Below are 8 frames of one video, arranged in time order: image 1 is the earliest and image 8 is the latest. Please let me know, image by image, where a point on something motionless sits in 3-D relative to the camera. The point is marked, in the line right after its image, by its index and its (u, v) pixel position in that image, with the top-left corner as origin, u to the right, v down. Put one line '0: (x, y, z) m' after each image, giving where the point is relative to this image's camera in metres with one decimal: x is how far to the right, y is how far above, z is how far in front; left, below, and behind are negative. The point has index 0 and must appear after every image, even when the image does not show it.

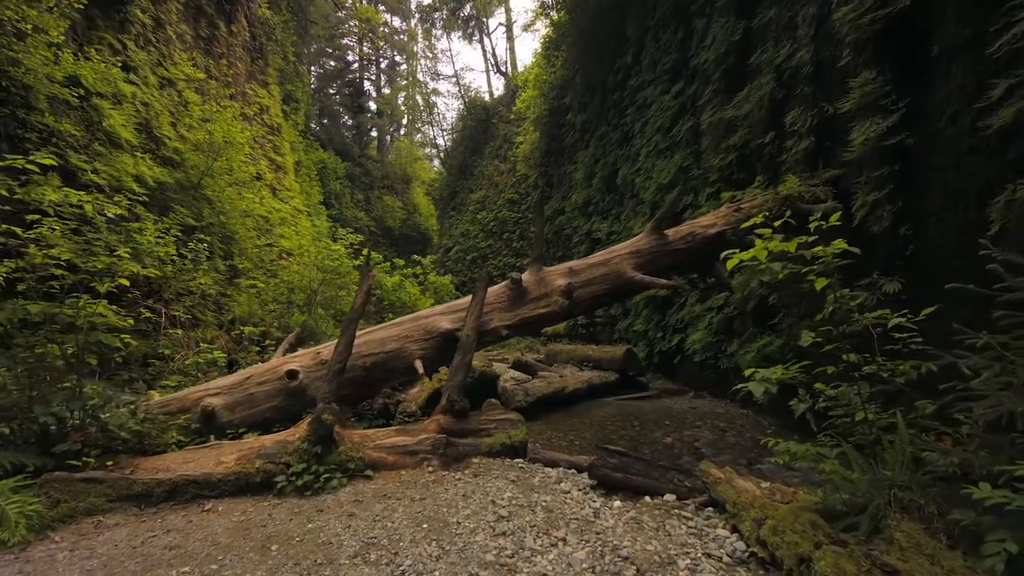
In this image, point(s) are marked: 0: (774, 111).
0: (+3.3, +2.2, +6.4) m
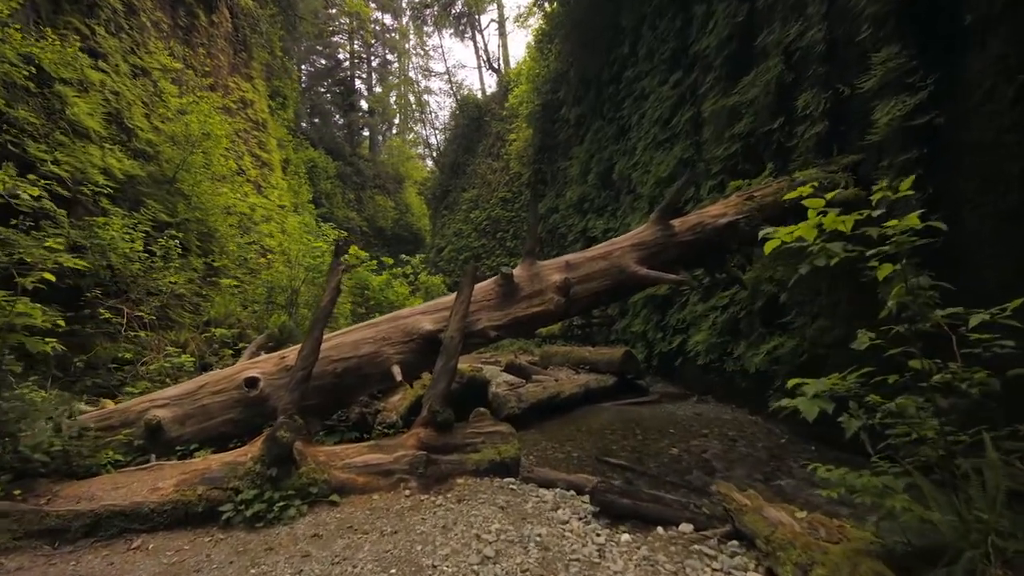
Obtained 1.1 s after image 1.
0: (+3.2, +2.3, +6.0) m
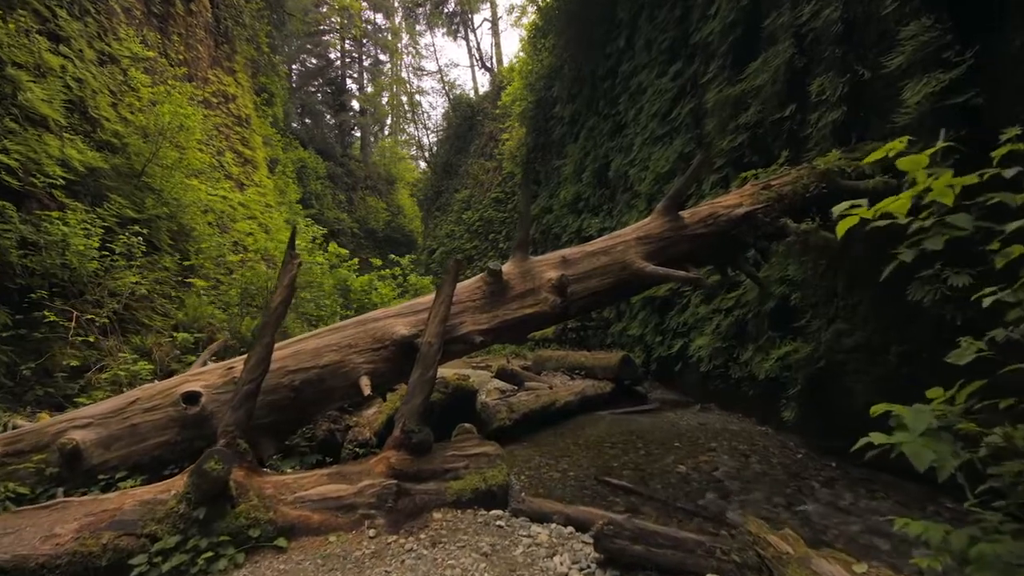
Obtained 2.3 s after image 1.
0: (+3.1, +2.3, +5.6) m
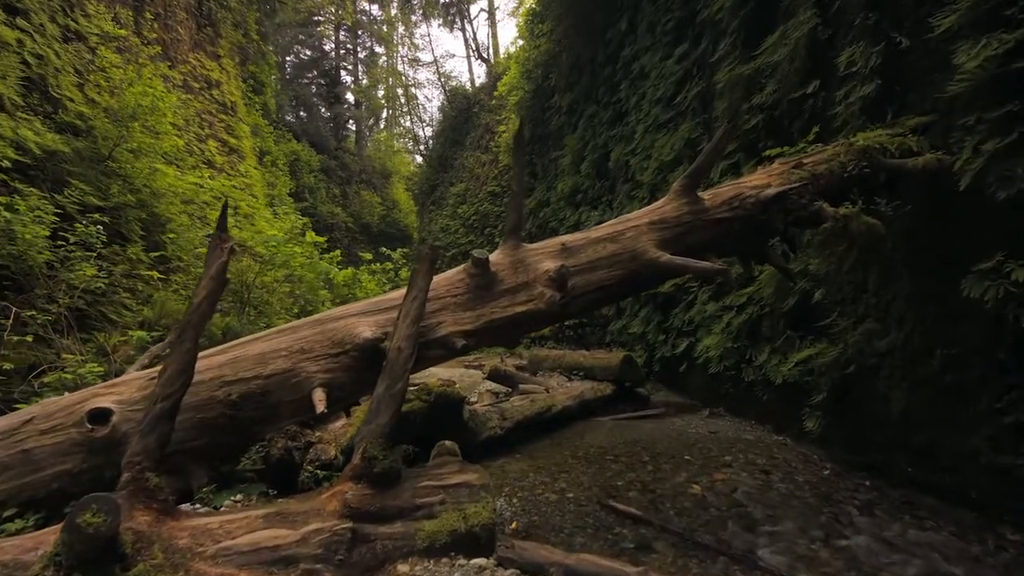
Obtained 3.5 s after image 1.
0: (+3.0, +2.3, +5.1) m
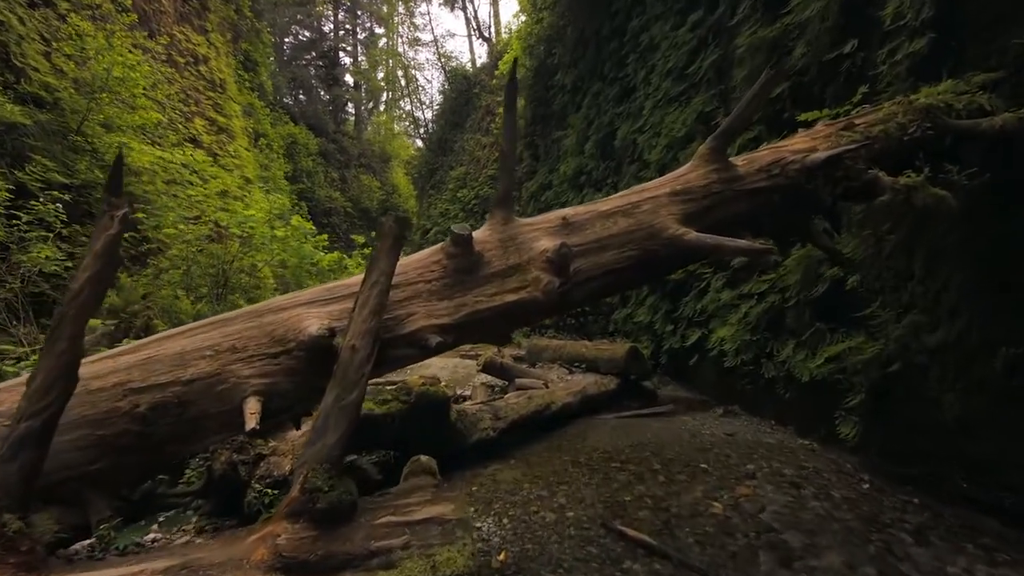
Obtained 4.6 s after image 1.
0: (+3.0, +2.4, +4.5) m
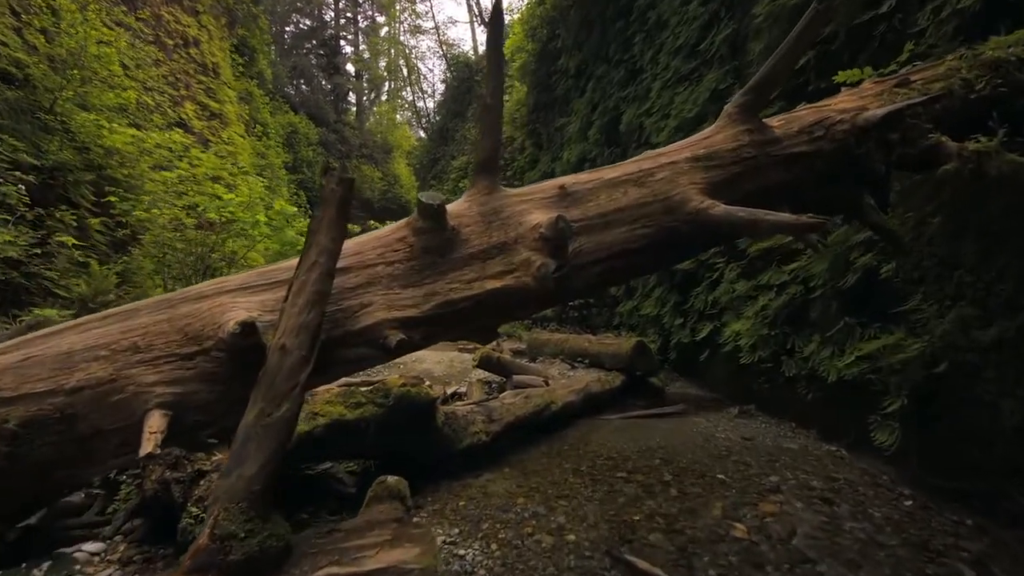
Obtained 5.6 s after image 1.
0: (+2.9, +2.5, +4.0) m
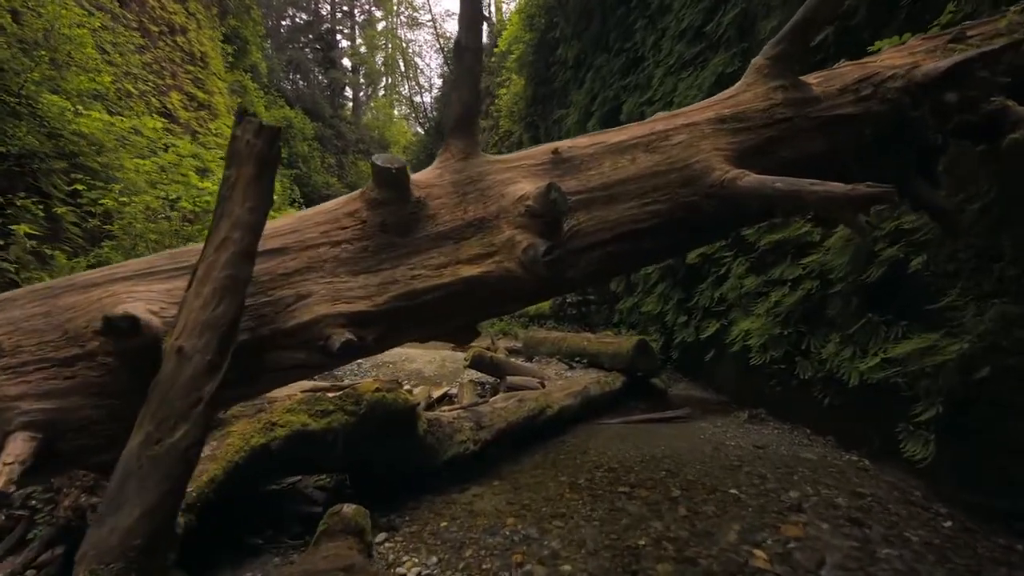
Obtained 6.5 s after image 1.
0: (+2.9, +2.5, +3.6) m
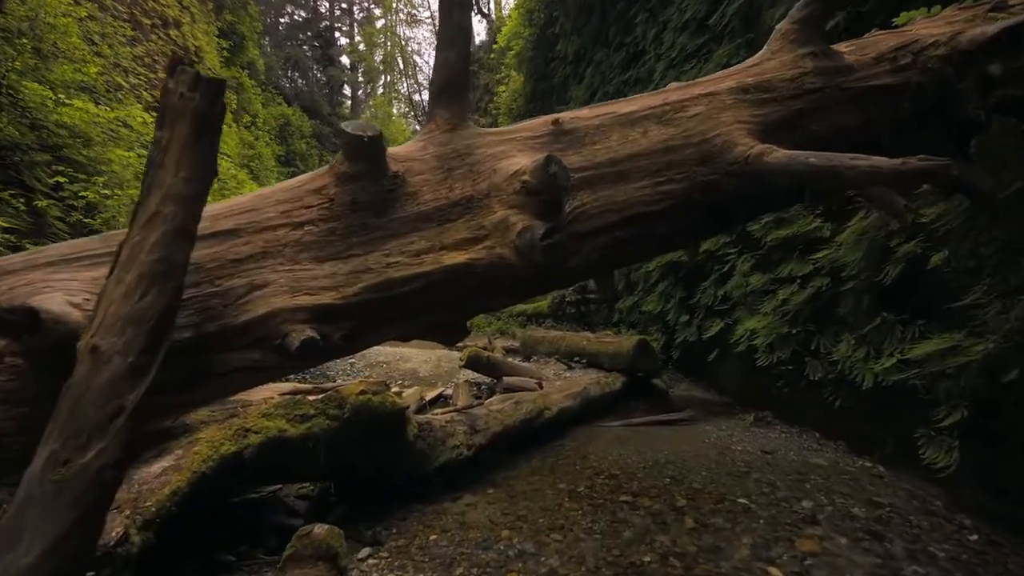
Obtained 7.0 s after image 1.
0: (+2.9, +2.5, +3.4) m
